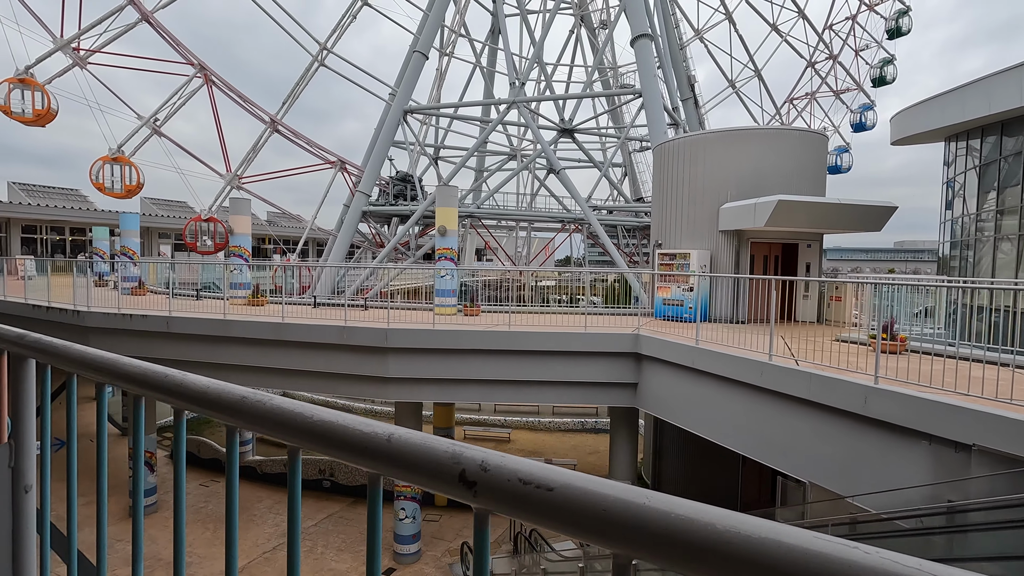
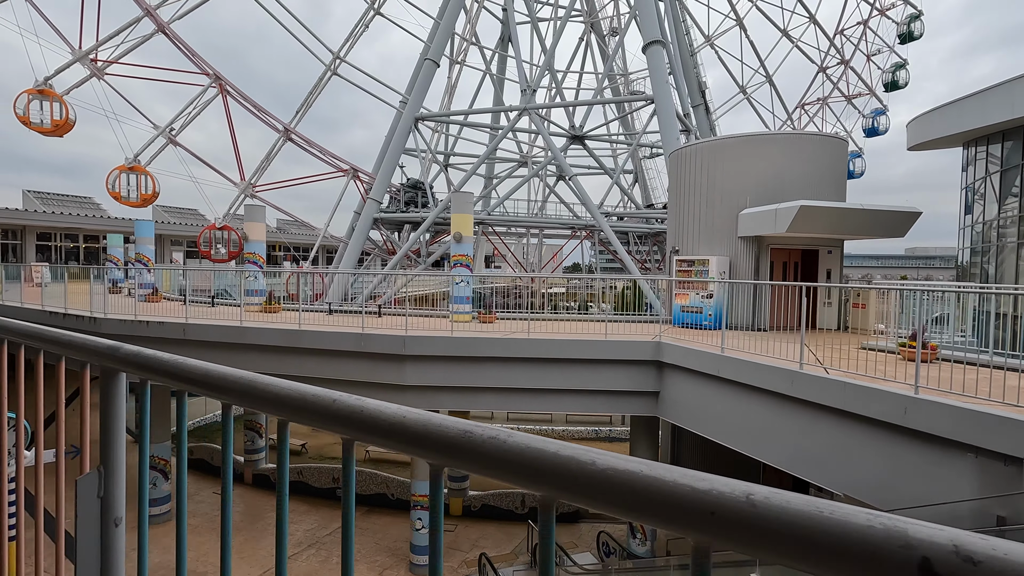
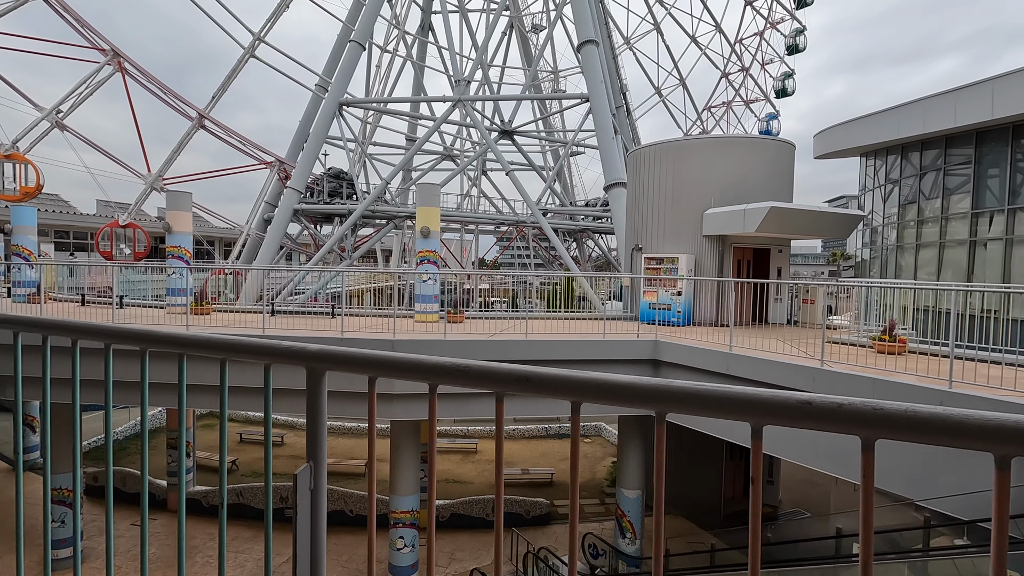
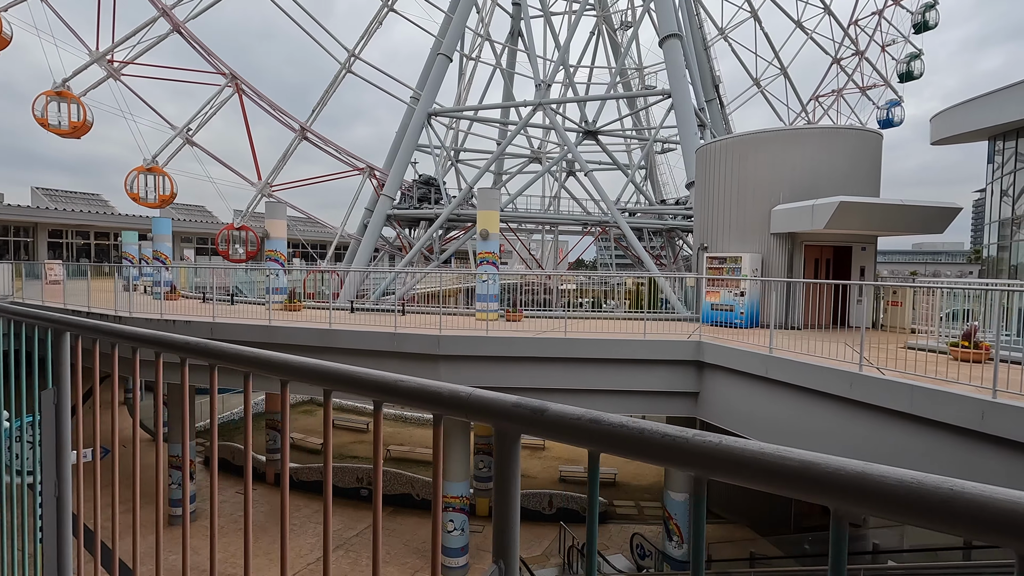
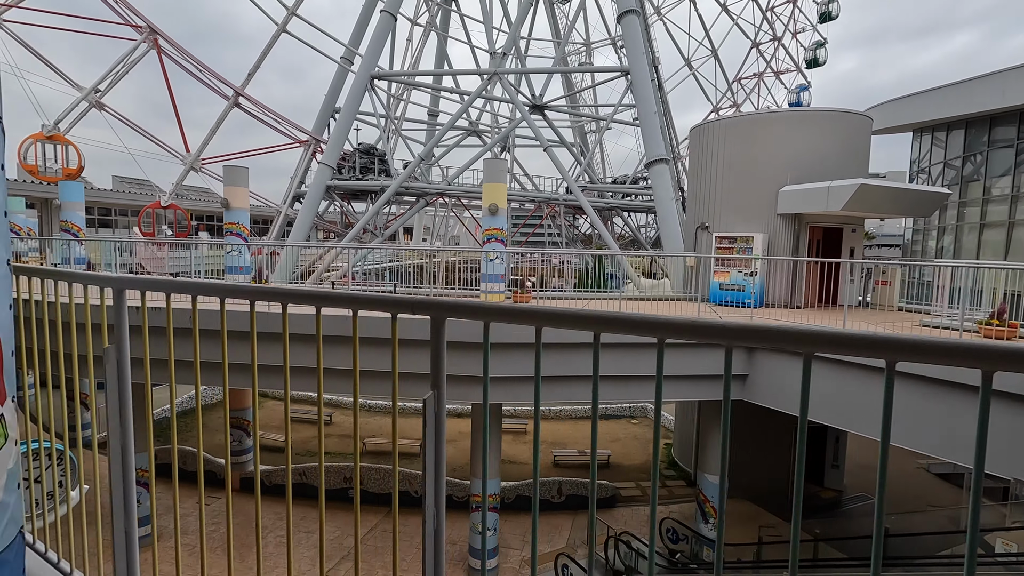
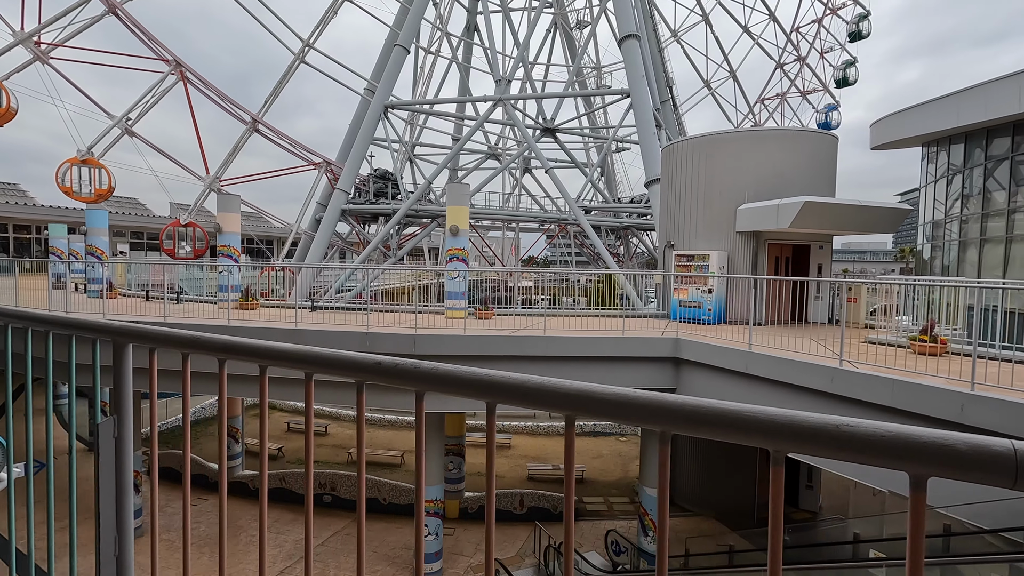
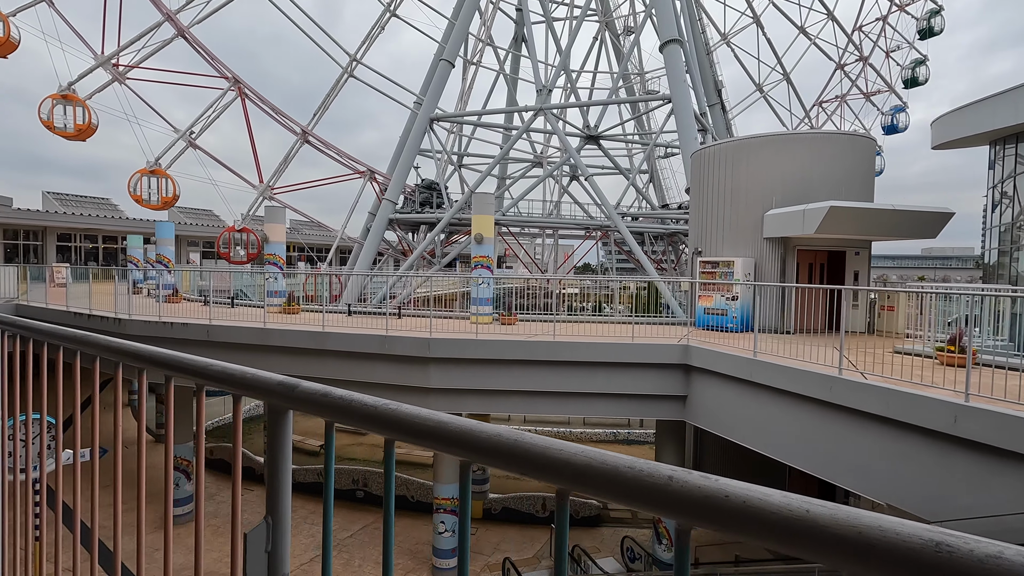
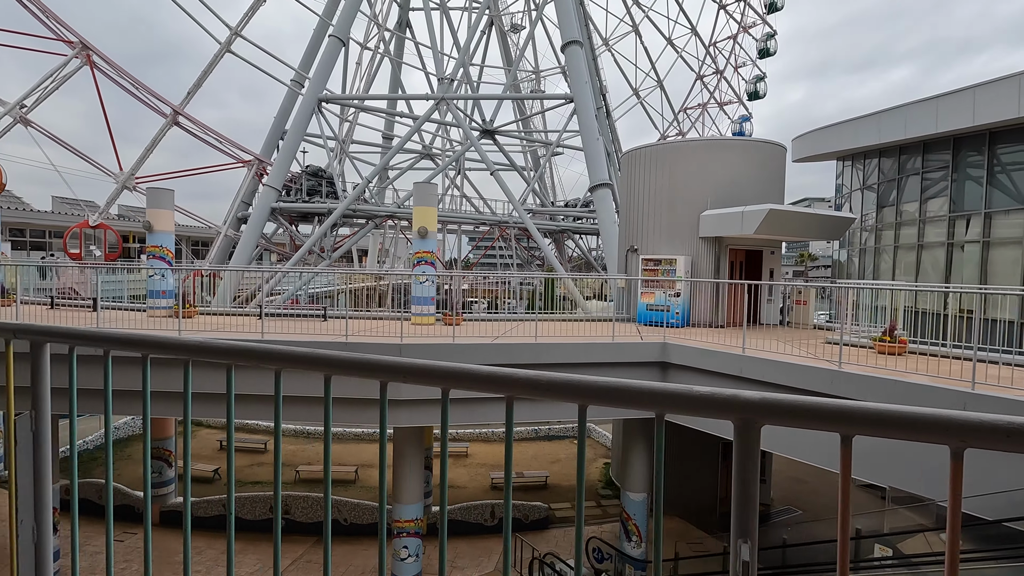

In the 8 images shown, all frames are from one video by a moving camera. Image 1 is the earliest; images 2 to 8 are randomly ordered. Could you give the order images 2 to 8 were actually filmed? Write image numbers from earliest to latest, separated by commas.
2, 7, 4, 6, 3, 8, 5
